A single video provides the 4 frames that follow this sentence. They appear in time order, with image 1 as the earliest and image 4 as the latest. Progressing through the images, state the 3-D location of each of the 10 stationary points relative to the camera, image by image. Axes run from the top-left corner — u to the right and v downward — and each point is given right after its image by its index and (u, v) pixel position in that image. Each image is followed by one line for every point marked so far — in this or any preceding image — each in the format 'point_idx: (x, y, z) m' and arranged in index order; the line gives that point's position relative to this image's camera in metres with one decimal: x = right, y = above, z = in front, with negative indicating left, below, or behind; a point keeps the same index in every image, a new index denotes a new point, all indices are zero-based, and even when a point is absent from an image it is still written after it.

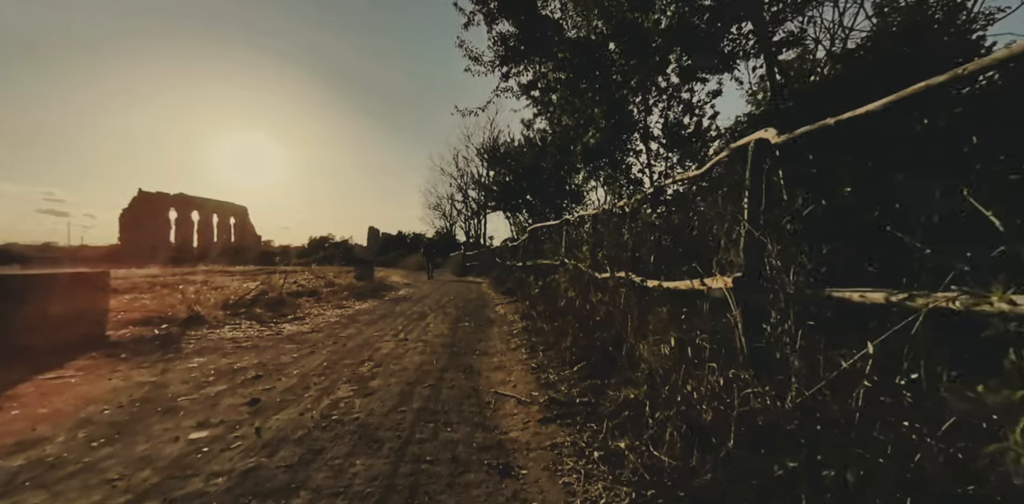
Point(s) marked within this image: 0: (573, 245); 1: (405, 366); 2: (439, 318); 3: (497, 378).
0: (+1.6, +0.2, +9.9) m
1: (-1.5, -1.6, +5.5) m
2: (-2.1, -1.9, +11.1) m
3: (-0.2, -1.7, +5.1) m
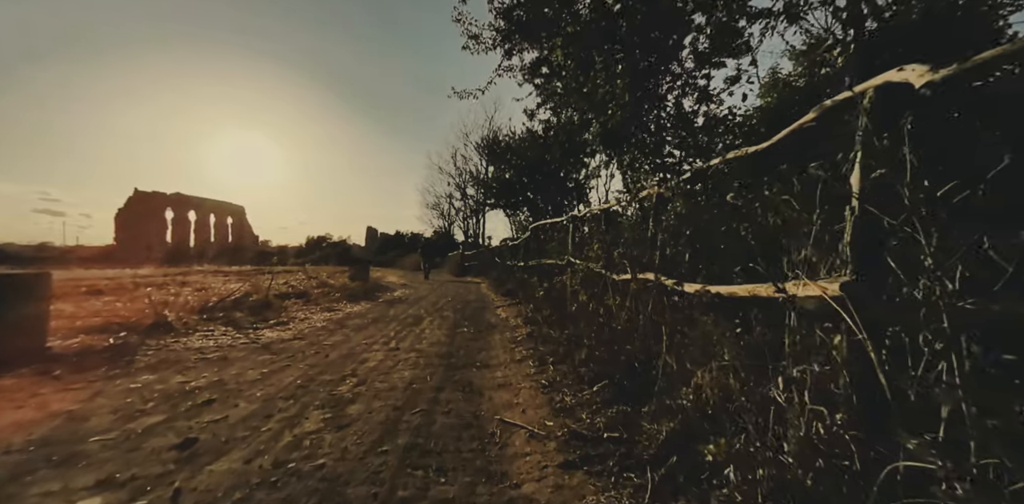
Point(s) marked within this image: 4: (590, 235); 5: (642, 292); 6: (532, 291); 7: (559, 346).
0: (+1.7, +0.2, +9.1) m
1: (-1.4, -1.6, +4.7) m
2: (-2.0, -1.9, +10.2) m
3: (-0.1, -1.7, +4.3) m
4: (+1.7, +0.3, +8.2) m
5: (+1.6, -0.5, +4.6) m
6: (+0.7, -1.3, +12.6) m
7: (+0.8, -1.6, +6.6) m
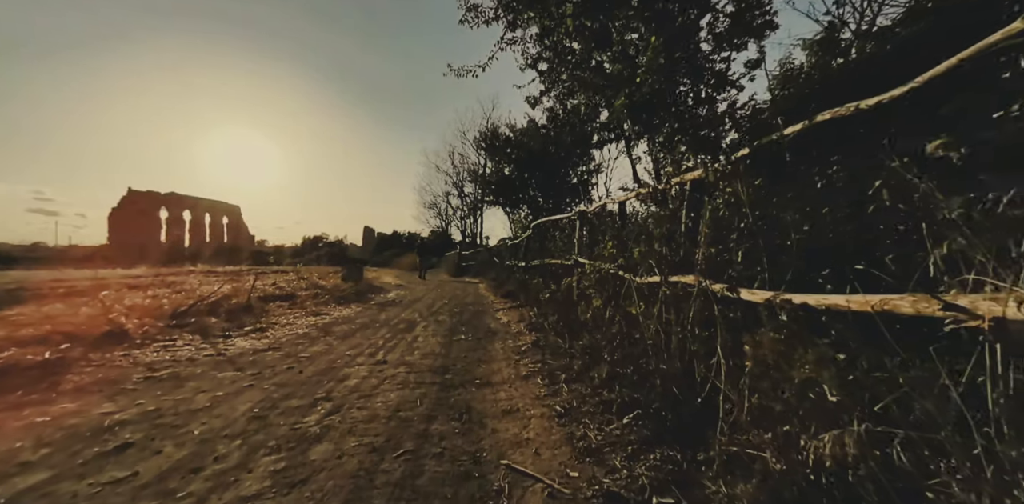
0: (+1.7, +0.2, +8.2) m
1: (-1.3, -1.6, +3.8) m
2: (-2.0, -1.9, +9.4) m
3: (0.0, -1.6, +3.5) m
4: (+1.7, +0.4, +7.4) m
5: (+1.7, -0.5, +3.8) m
6: (+0.7, -1.3, +11.8) m
7: (+0.9, -1.6, +5.7) m
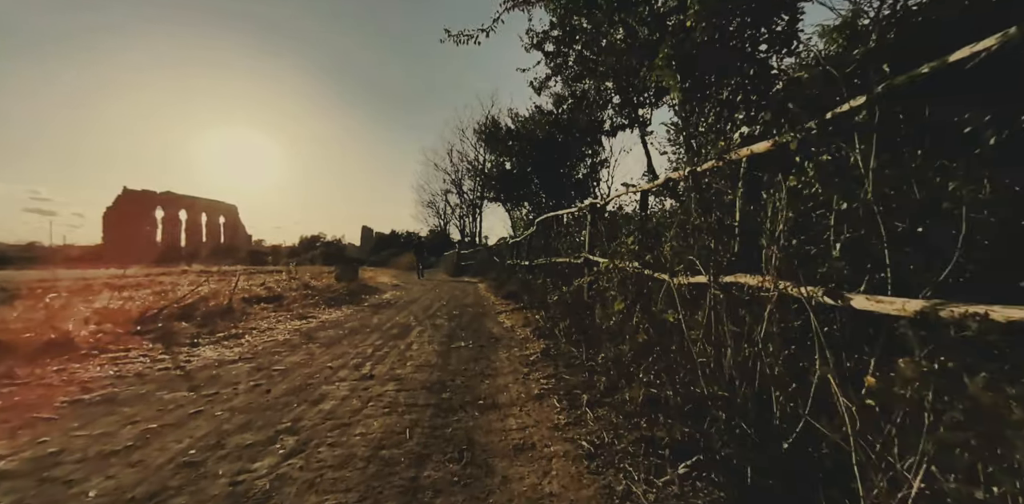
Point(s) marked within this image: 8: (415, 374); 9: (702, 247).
0: (+1.8, +0.3, +7.4) m
1: (-1.2, -1.5, +3.0) m
2: (-1.9, -1.8, +8.5) m
3: (+0.1, -1.6, +2.6) m
4: (+1.8, +0.4, +6.5) m
5: (+1.8, -0.4, +2.9) m
6: (+0.8, -1.2, +10.9) m
7: (+1.0, -1.5, +4.9) m
8: (-1.4, -1.7, +5.3) m
9: (+1.8, +0.1, +3.8) m
